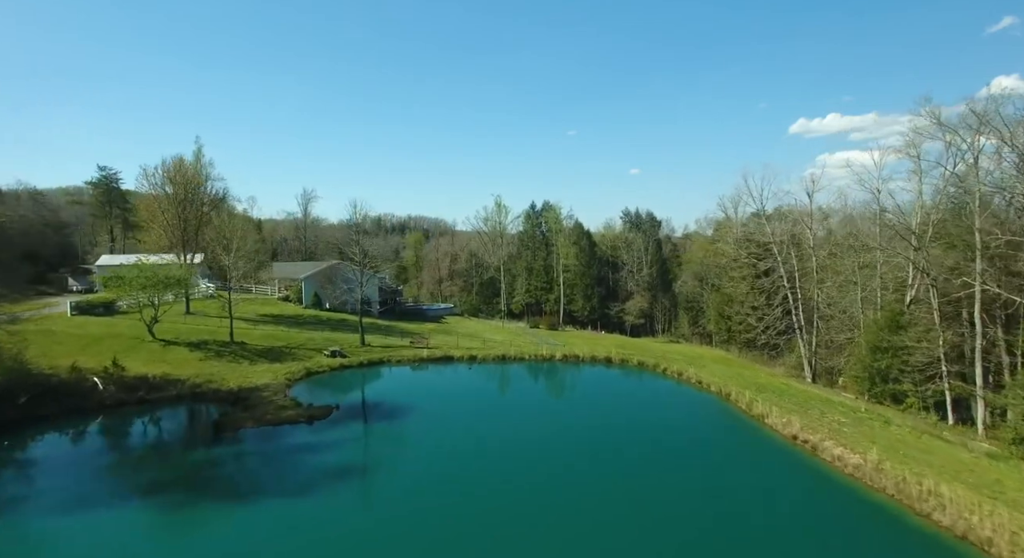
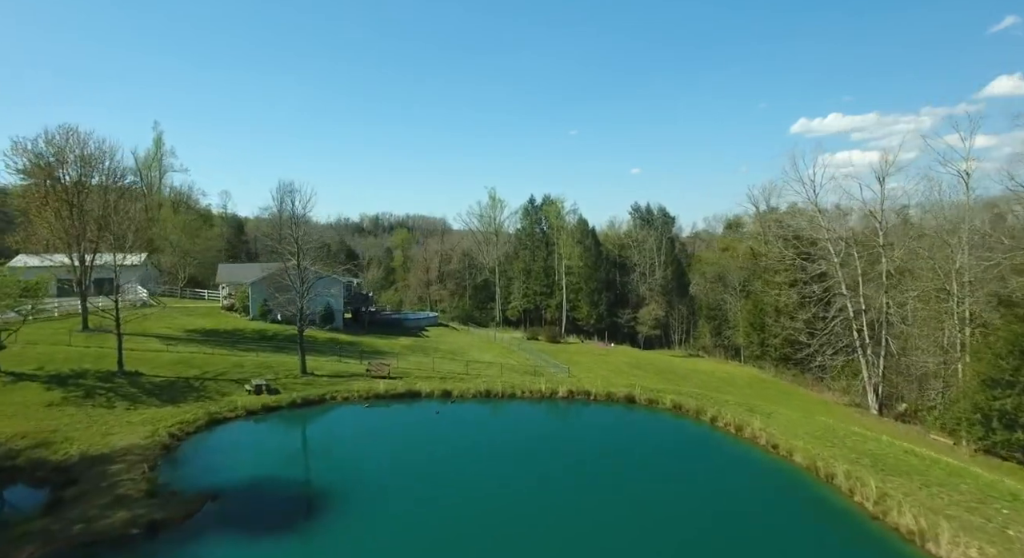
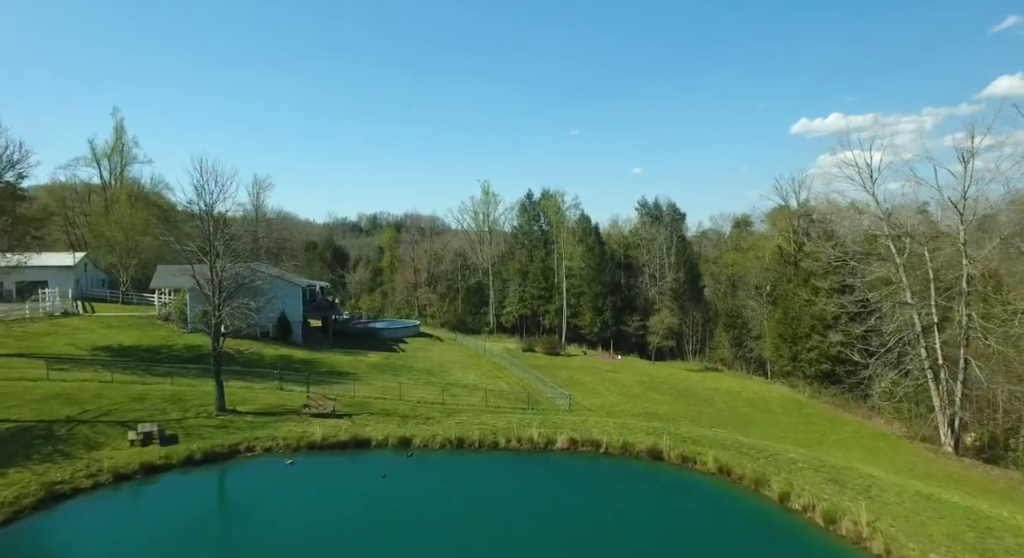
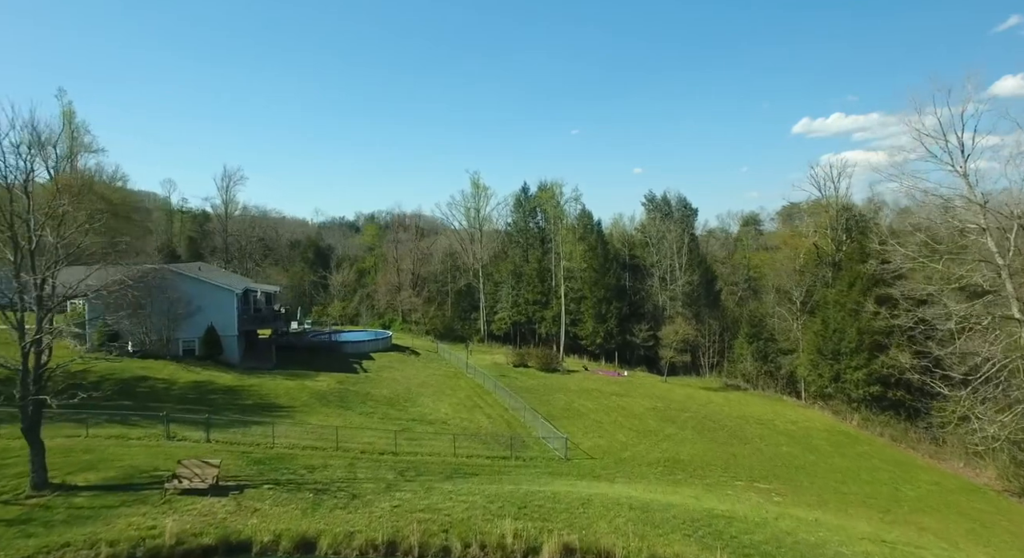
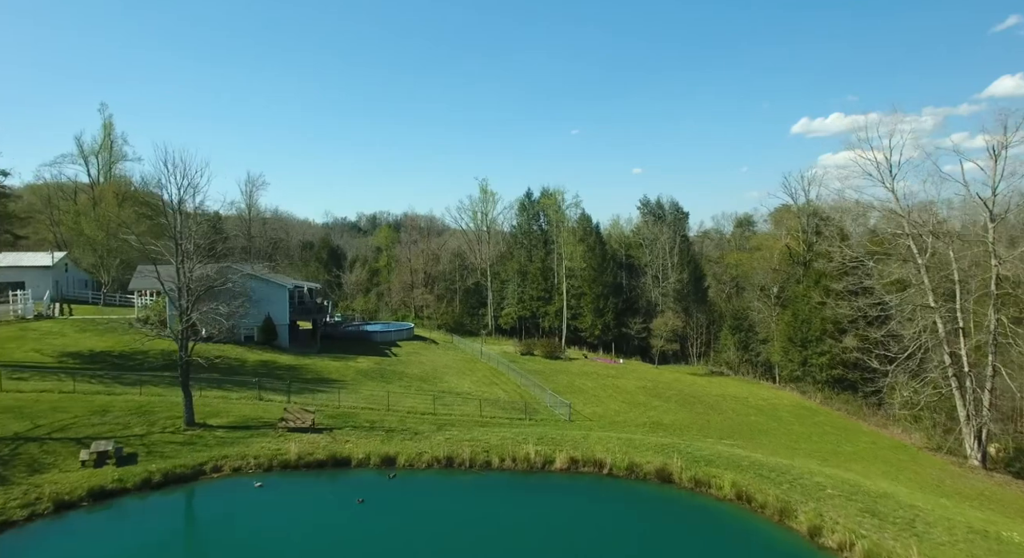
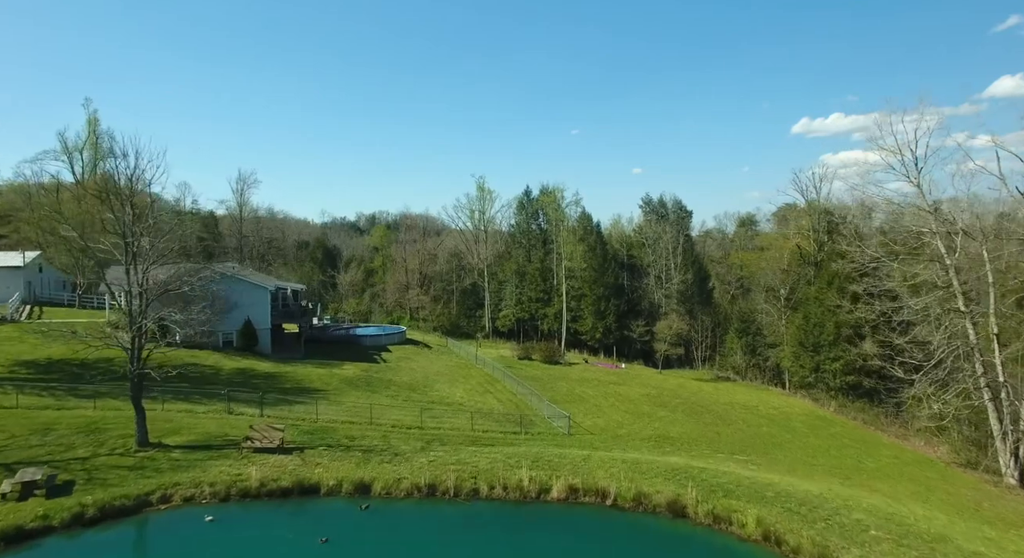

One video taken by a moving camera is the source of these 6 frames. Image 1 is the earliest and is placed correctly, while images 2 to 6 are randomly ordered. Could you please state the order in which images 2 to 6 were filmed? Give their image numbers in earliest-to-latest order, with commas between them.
2, 3, 5, 6, 4
